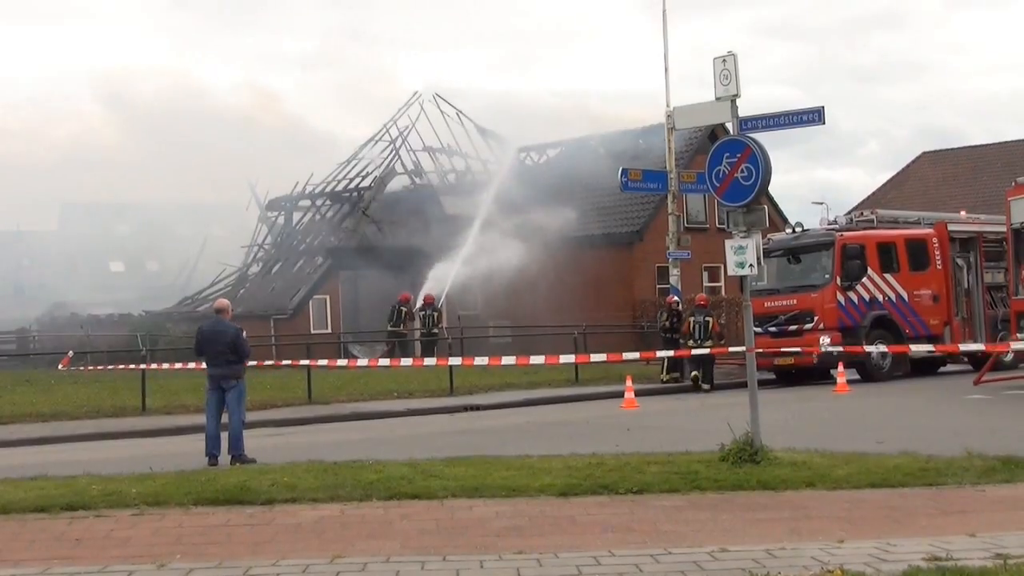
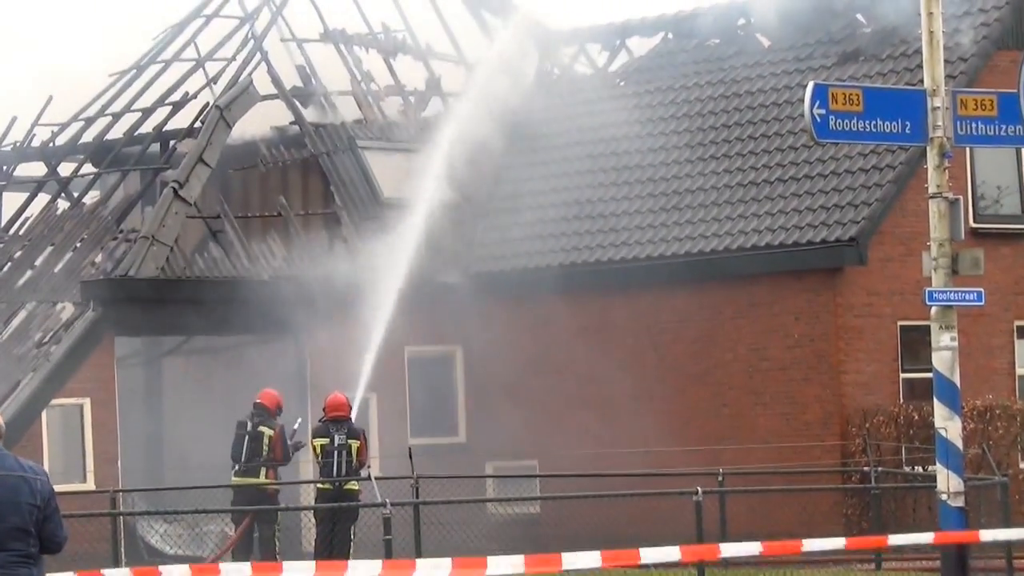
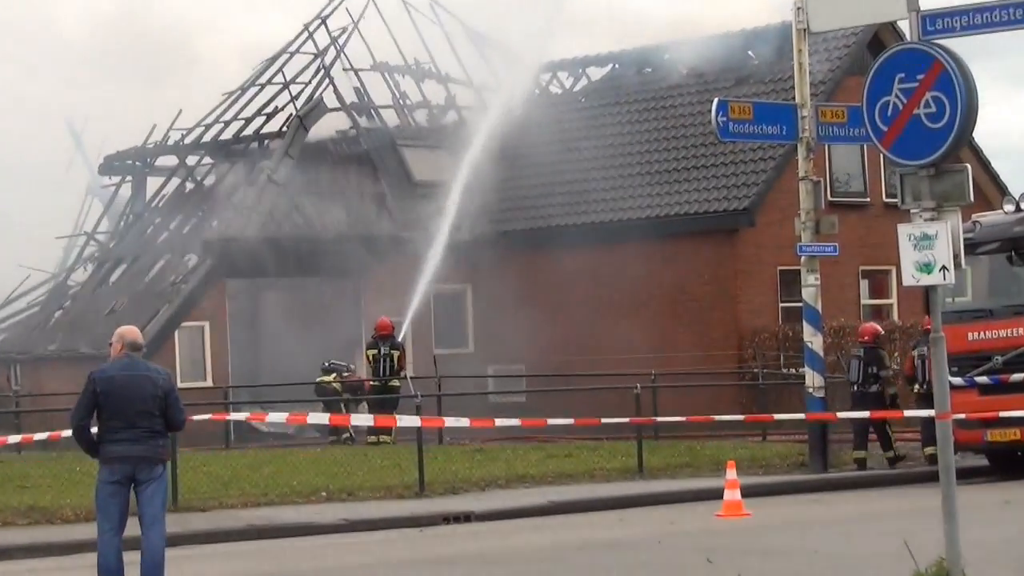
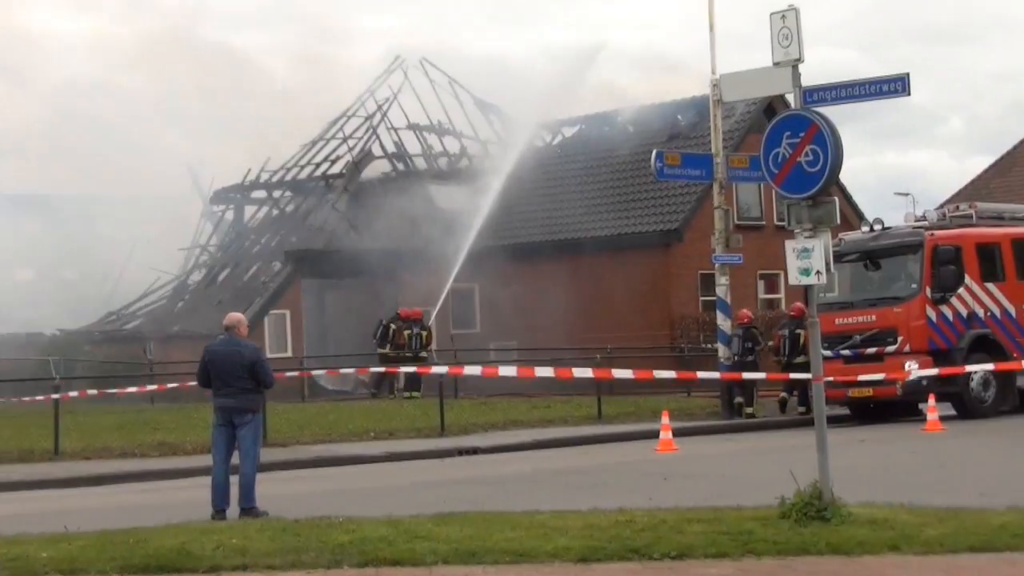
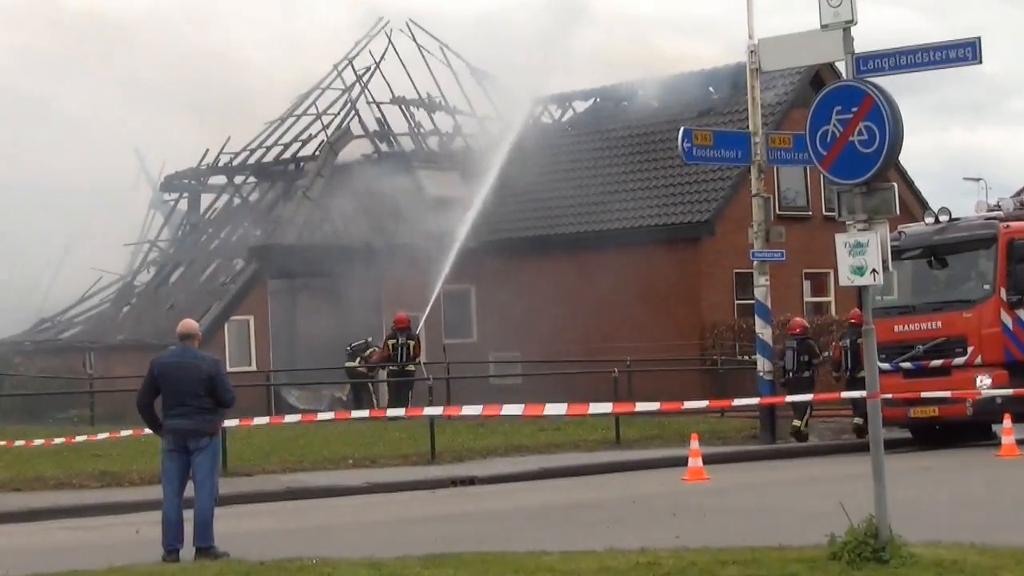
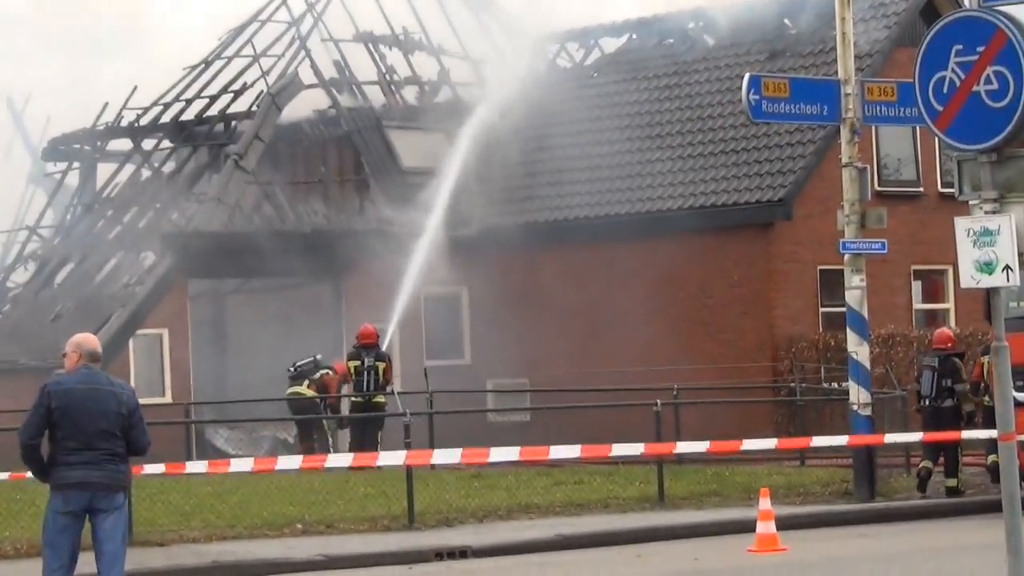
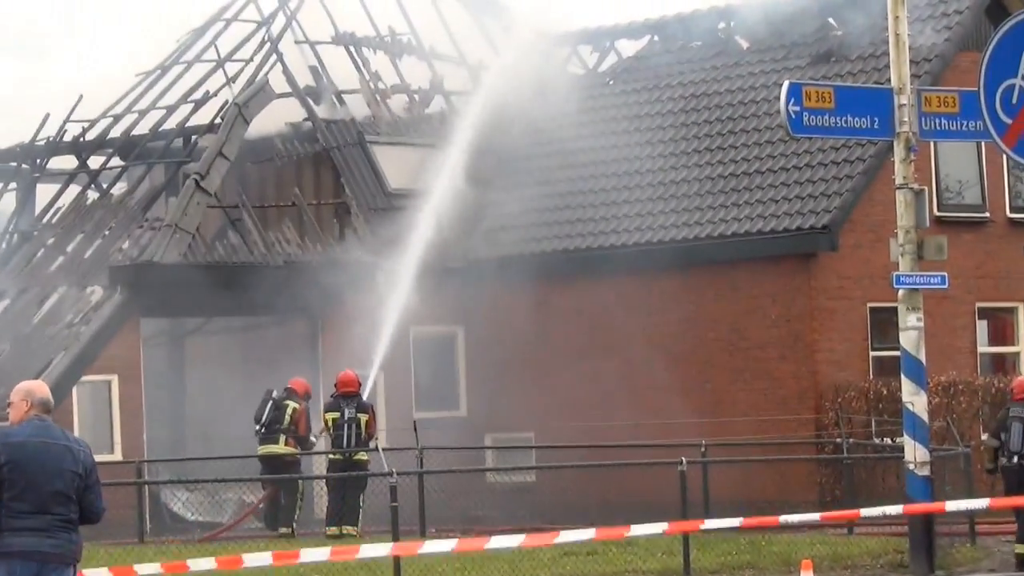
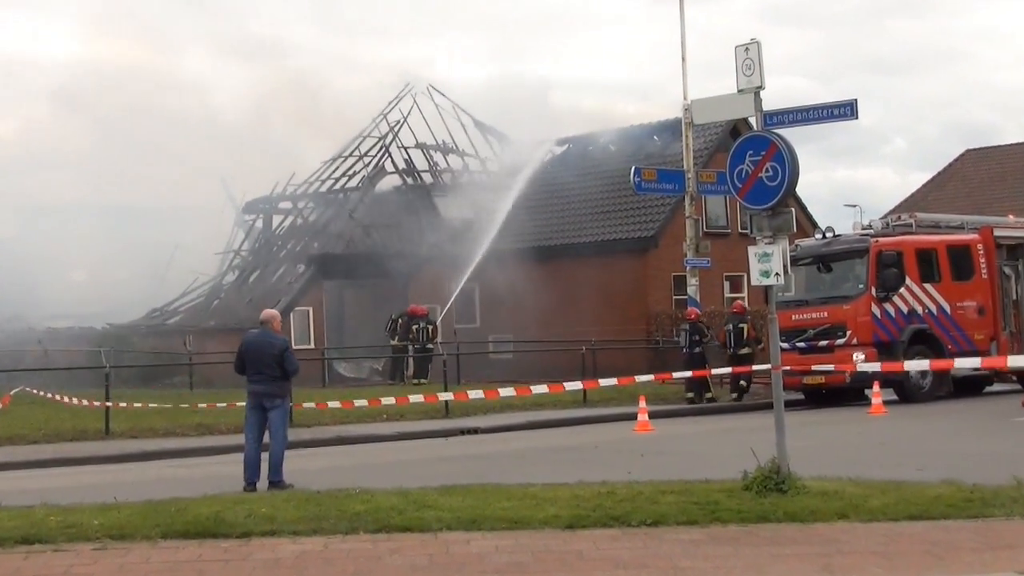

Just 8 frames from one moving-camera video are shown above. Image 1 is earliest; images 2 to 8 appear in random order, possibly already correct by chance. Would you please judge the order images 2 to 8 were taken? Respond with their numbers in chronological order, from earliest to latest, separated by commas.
8, 4, 5, 3, 6, 7, 2
